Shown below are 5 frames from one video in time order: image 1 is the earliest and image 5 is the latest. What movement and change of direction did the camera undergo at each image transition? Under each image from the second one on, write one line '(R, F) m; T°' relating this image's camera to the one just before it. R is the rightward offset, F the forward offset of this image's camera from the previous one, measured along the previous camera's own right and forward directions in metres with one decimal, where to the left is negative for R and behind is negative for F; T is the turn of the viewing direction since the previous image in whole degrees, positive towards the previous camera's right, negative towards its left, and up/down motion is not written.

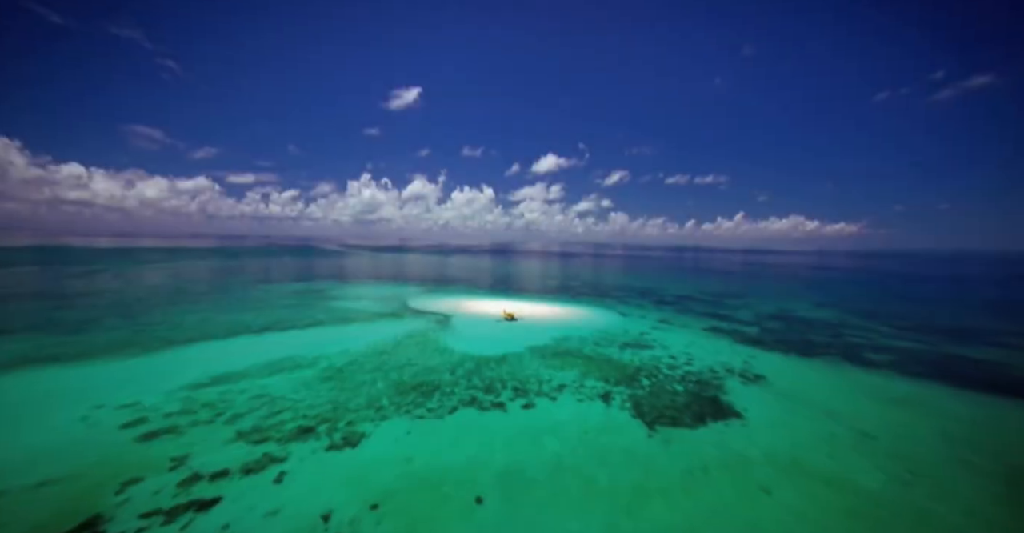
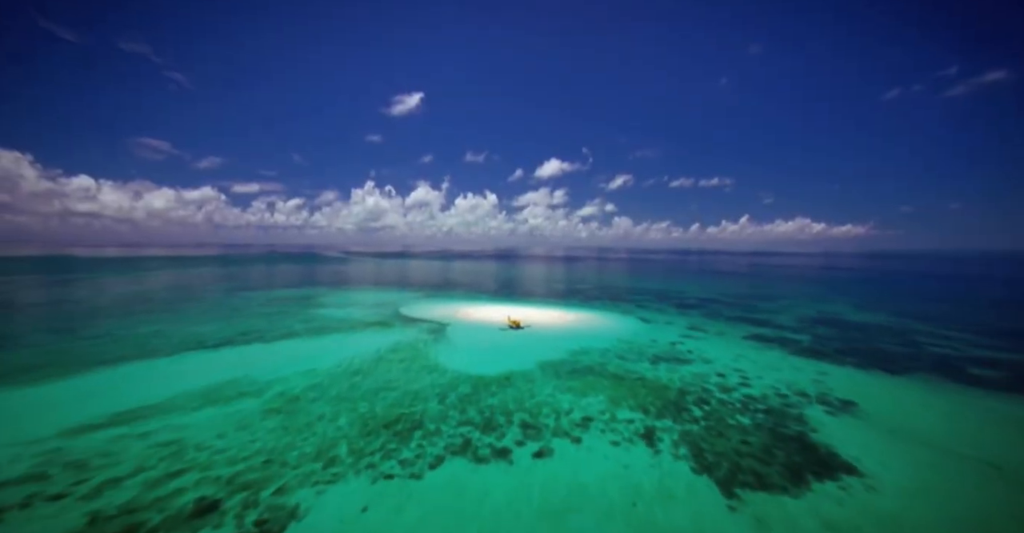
(-0.1, +3.8) m; -1°
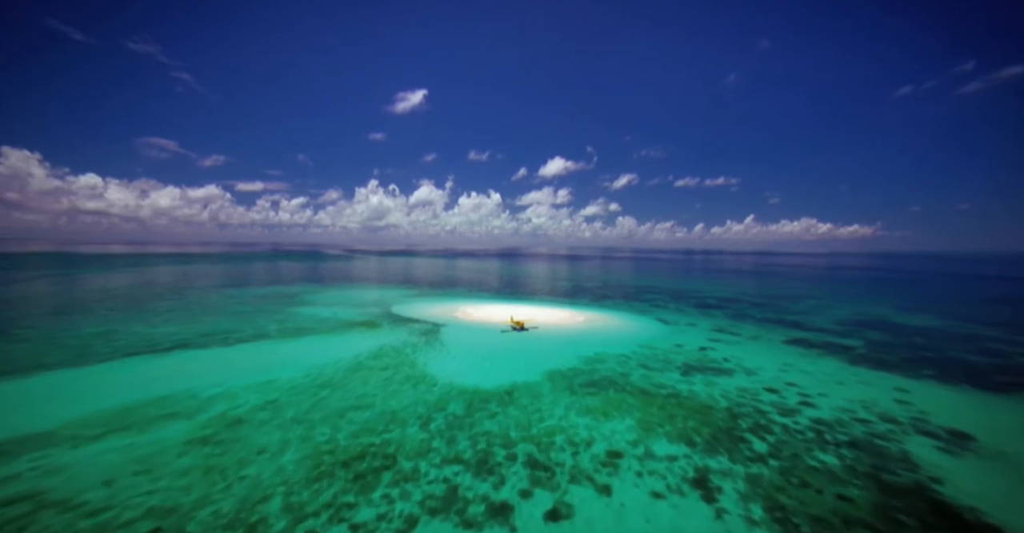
(0.0, +2.9) m; -1°
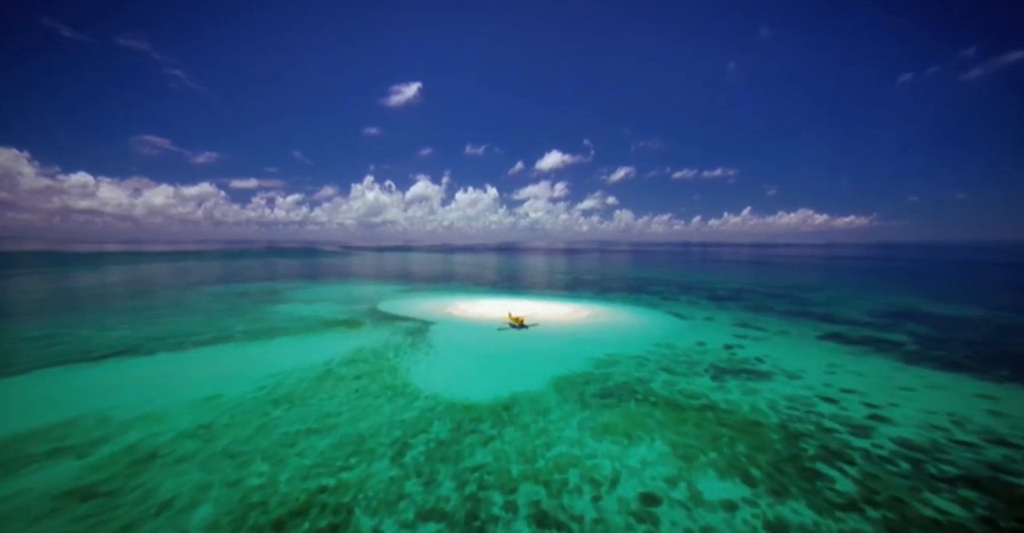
(0.0, +2.4) m; 0°
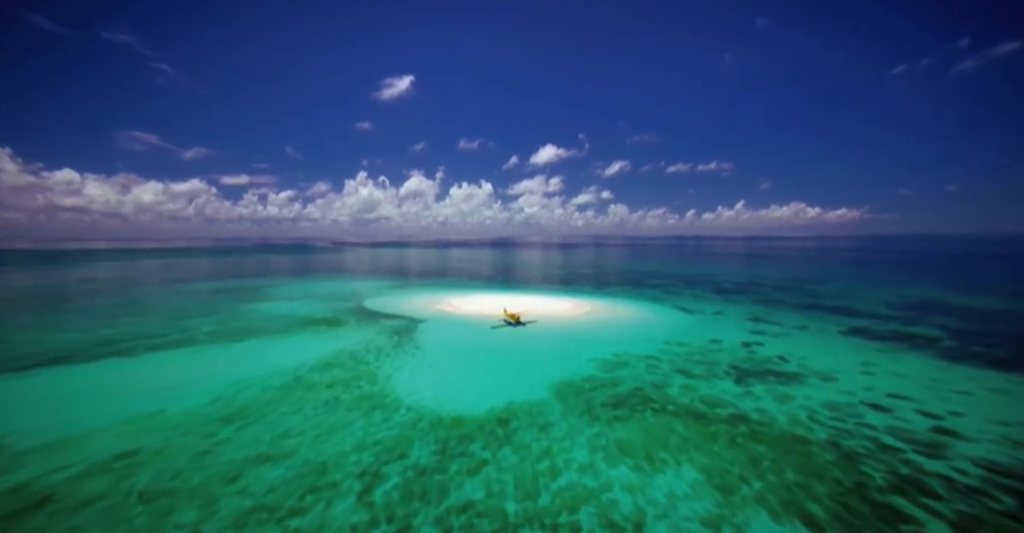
(0.0, +1.6) m; +1°
